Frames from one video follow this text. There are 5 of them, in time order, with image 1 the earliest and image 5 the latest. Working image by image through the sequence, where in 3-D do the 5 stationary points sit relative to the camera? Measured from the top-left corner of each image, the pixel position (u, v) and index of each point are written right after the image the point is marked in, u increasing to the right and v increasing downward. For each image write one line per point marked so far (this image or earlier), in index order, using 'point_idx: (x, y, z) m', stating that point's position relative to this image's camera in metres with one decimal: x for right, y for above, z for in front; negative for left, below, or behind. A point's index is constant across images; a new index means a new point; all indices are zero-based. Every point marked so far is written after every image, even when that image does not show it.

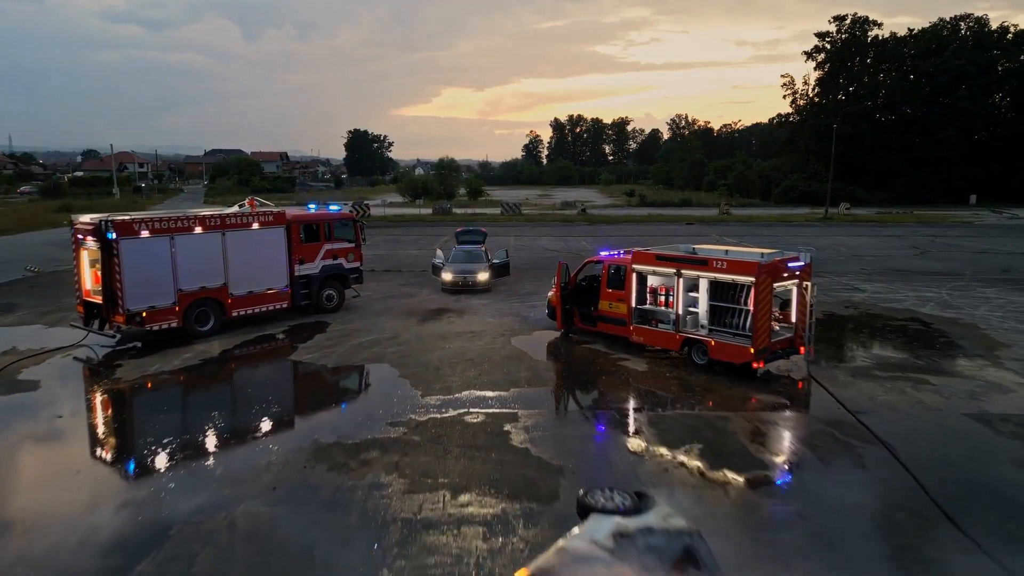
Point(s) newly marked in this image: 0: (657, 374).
0: (+2.1, -1.2, +11.7) m
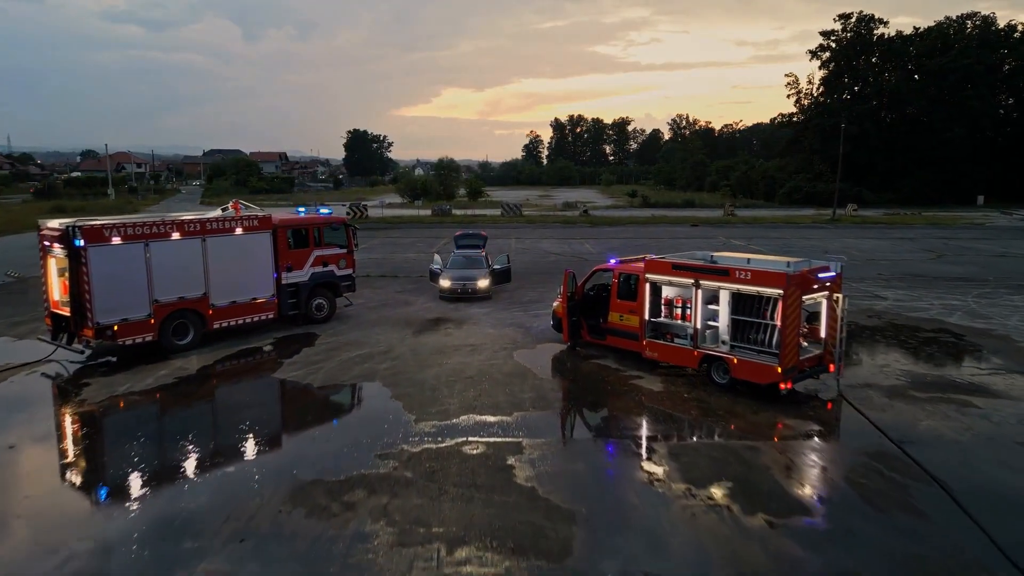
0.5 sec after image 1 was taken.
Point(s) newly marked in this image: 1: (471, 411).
0: (+2.2, -1.4, +10.7) m
1: (-0.5, -1.5, +9.8) m
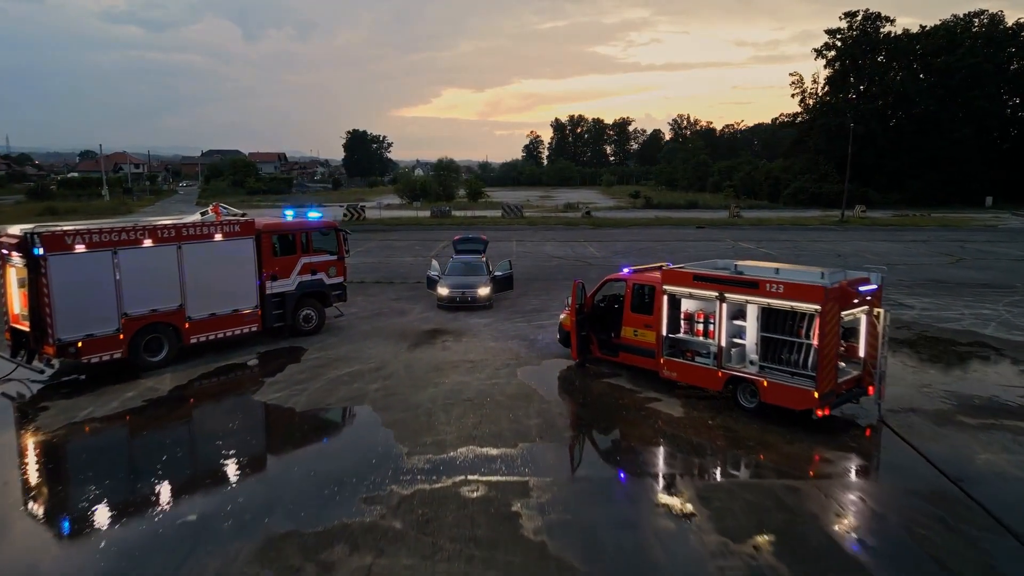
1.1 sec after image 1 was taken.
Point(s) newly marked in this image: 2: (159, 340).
0: (+2.2, -1.6, +9.7) m
1: (-0.5, -1.7, +8.7) m
2: (-5.2, -0.8, +11.7) m
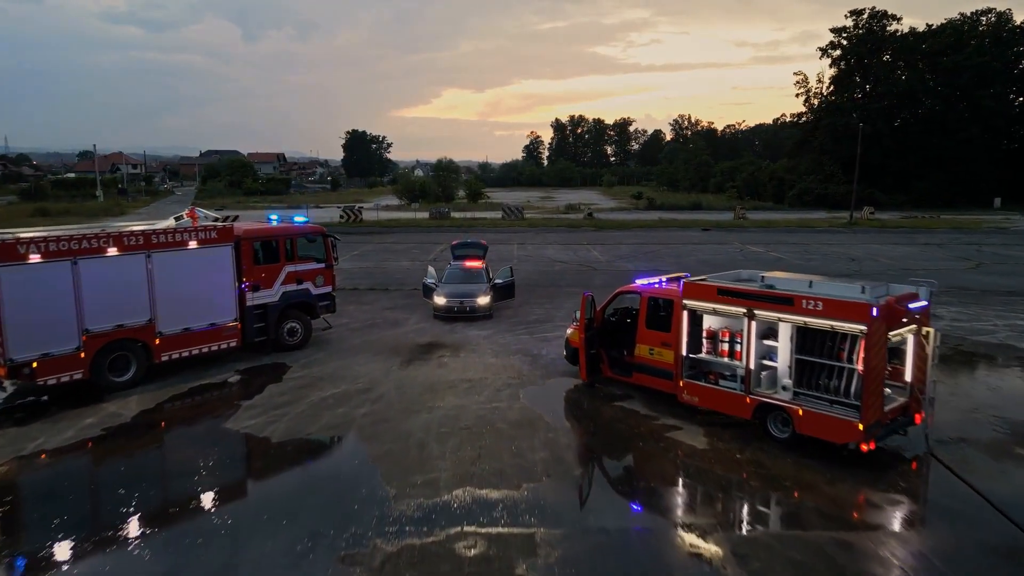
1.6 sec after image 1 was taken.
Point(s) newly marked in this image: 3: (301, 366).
0: (+2.3, -1.7, +8.6) m
1: (-0.4, -1.8, +7.7) m
2: (-5.1, -0.9, +10.6) m
3: (-3.2, -1.2, +12.1) m
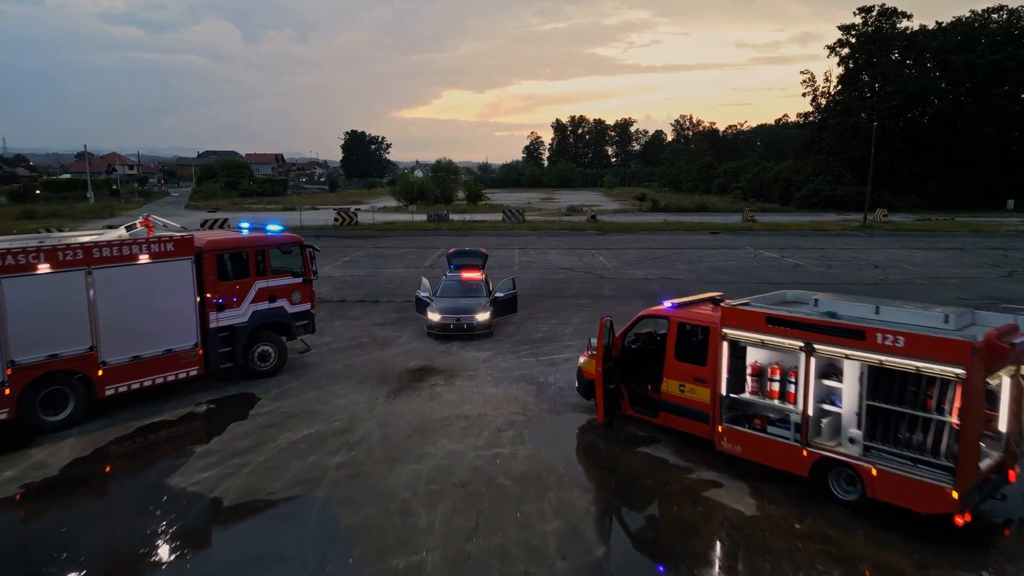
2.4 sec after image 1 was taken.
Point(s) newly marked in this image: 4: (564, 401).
0: (+2.3, -2.0, +7.0) m
1: (-0.4, -2.1, +6.1) m
2: (-5.1, -1.2, +9.1) m
3: (-3.2, -1.4, +10.6) m
4: (+0.7, -1.4, +10.3) m
